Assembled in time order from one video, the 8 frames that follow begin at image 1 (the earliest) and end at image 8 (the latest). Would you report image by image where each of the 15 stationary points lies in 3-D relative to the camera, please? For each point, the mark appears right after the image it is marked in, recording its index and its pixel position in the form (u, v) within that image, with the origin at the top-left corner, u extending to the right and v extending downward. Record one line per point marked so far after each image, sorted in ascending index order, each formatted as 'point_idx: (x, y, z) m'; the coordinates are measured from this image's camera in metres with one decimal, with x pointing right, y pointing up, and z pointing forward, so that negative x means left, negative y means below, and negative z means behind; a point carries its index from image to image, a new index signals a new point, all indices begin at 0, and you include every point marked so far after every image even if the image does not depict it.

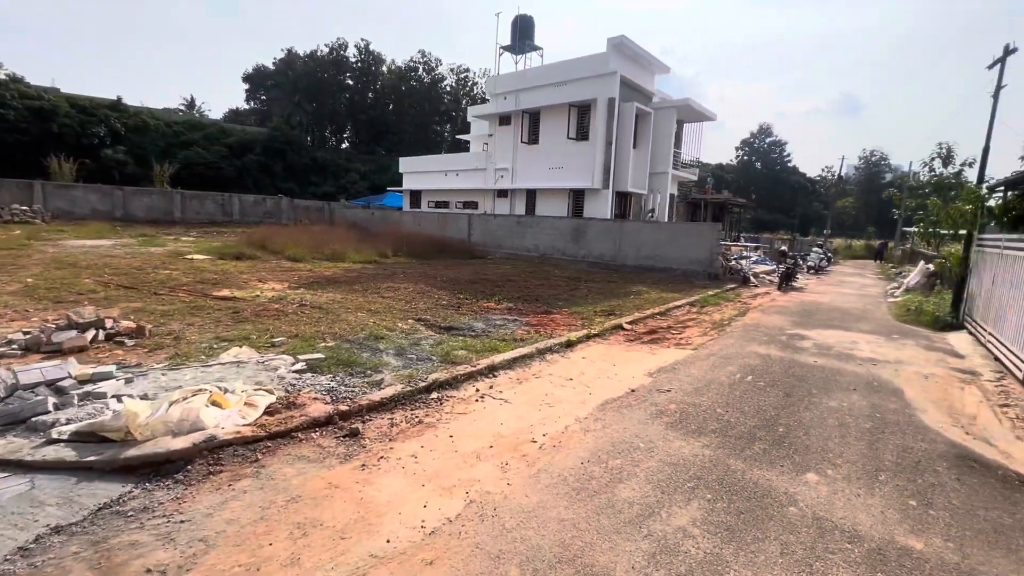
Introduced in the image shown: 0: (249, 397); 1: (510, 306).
0: (-2.1, -0.9, +3.6) m
1: (-0.1, -0.4, +9.2) m
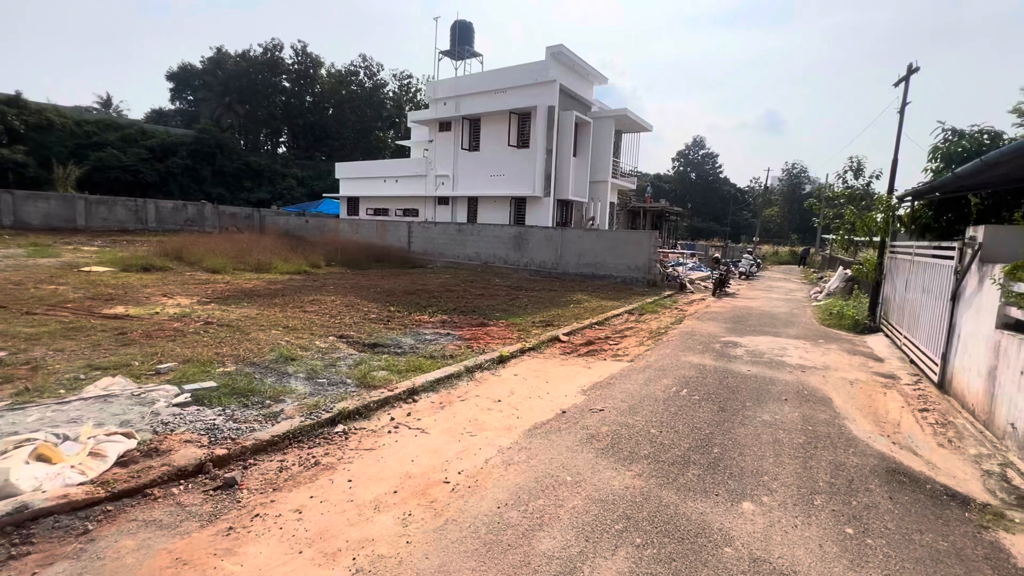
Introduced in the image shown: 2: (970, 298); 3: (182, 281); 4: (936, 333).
0: (-2.7, -1.0, +3.0) m
1: (-1.3, -0.6, +8.7) m
2: (+4.8, -0.1, +5.0) m
3: (-8.2, +0.2, +11.9) m
4: (+5.2, -0.6, +5.9) m
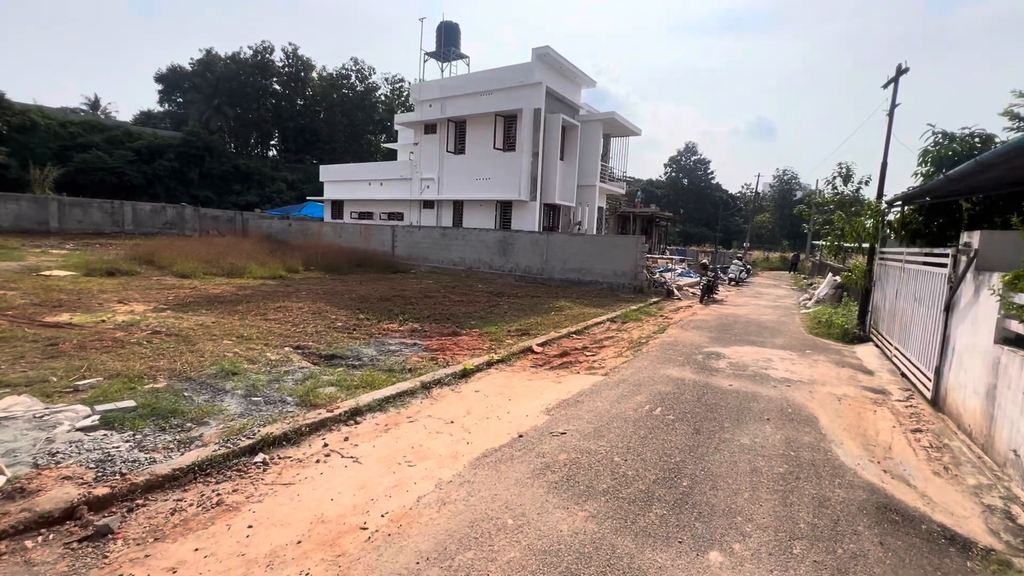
0: (-3.1, -1.1, +2.5) m
1: (-1.7, -0.7, +8.3) m
2: (+4.4, -0.2, +4.6) m
3: (-8.7, 0.0, +11.4) m
4: (+4.8, -0.7, +5.5) m
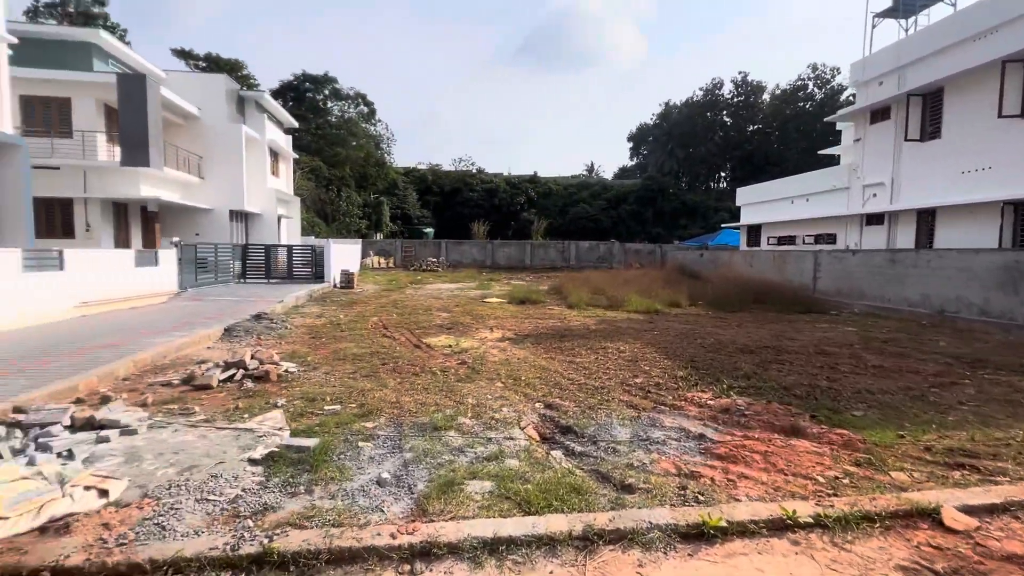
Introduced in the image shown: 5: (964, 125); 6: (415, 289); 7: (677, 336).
0: (-2.8, -1.3, +2.9) m
1: (+2.5, -1.3, +5.4) m
2: (+3.5, -0.7, -1.6) m
3: (+0.6, -0.7, +12.9) m
4: (+4.5, -1.2, -1.4) m
5: (+12.5, +4.5, +13.1) m
6: (-3.5, 0.0, +17.4) m
7: (+3.4, -1.0, +10.0) m
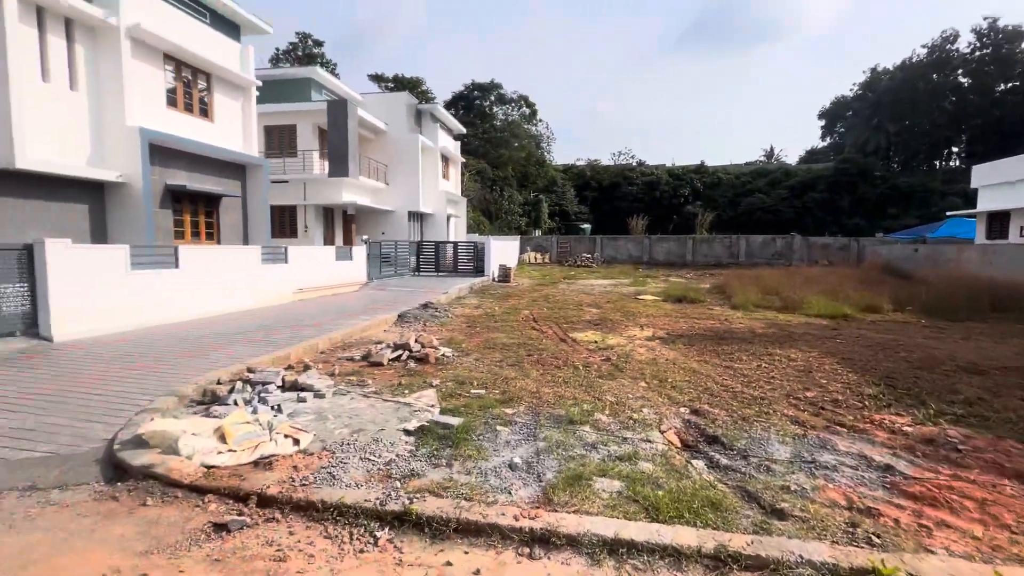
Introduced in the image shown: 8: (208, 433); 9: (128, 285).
0: (-2.0, -1.2, +3.7) m
1: (+3.9, -1.3, +4.4) m
2: (+2.7, -0.7, -2.6) m
3: (+4.5, -0.6, +12.0) m
4: (+3.6, -1.3, -2.7) m
5: (+16.0, +4.3, +8.4) m
6: (+2.1, +0.1, +17.7) m
7: (+6.3, -1.0, +8.3) m
8: (-2.4, -1.1, +3.7) m
9: (-6.8, +0.1, +8.4) m
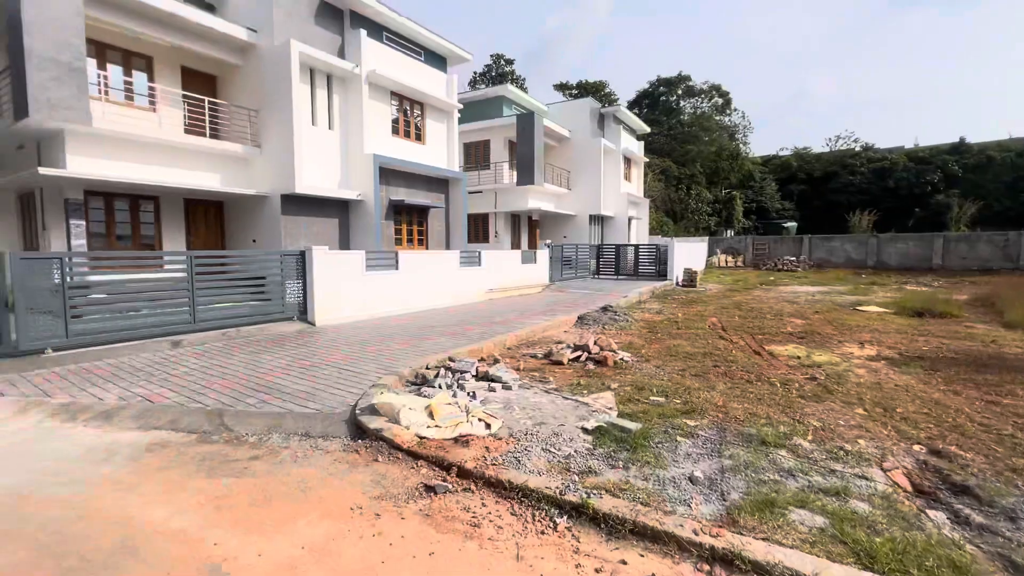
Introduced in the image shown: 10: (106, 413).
0: (-0.5, -1.2, +4.2) m
1: (+5.3, -1.5, +2.7) m
2: (+1.5, -0.8, -3.3) m
3: (+8.6, -0.9, +9.6) m
4: (+2.4, -1.4, -3.7) m
5: (+18.0, +3.9, +2.1) m
6: (+8.4, -0.1, +15.8) m
7: (+8.9, -1.2, +5.6) m
8: (-0.9, -1.1, +4.4) m
9: (-3.3, +0.1, +10.5) m
10: (-4.2, -1.3, +4.9) m
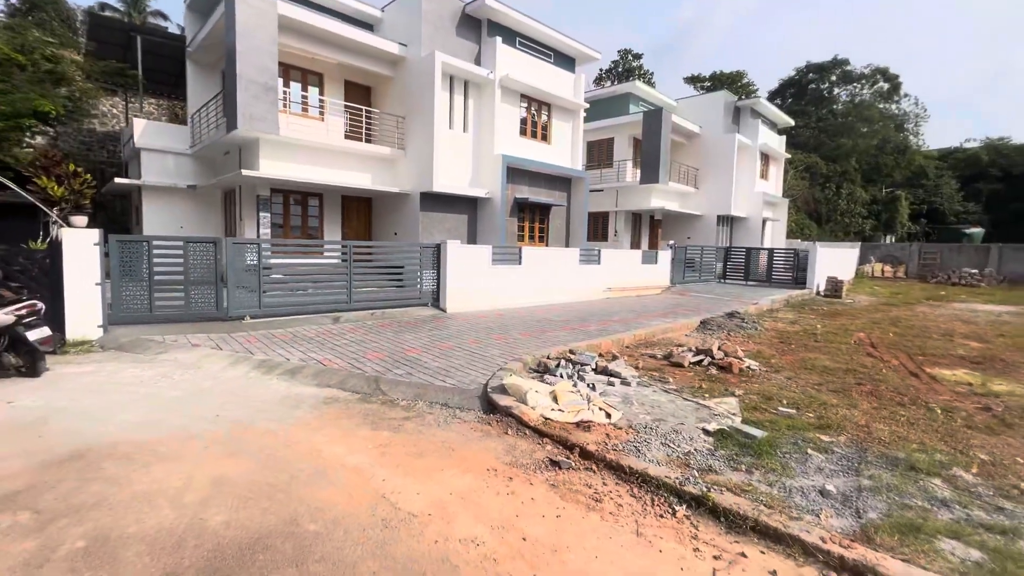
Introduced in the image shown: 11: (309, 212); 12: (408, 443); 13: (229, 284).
0: (+0.6, -1.1, +4.5) m
1: (+5.9, -1.7, +1.7) m
2: (+0.8, -0.8, -3.3) m
3: (+10.8, -1.3, +7.6) m
4: (+1.5, -1.4, -3.9) m
5: (+18.4, +3.0, -2.0) m
6: (+12.1, -0.5, +13.7) m
7: (+10.1, -1.7, +3.6) m
8: (+0.3, -1.1, +4.8) m
9: (-0.5, +0.3, +11.2) m
10: (-2.8, -1.0, +6.0) m
11: (-5.9, +2.2, +13.9) m
12: (-0.9, -1.3, +4.0) m
13: (-4.8, +0.1, +8.1) m
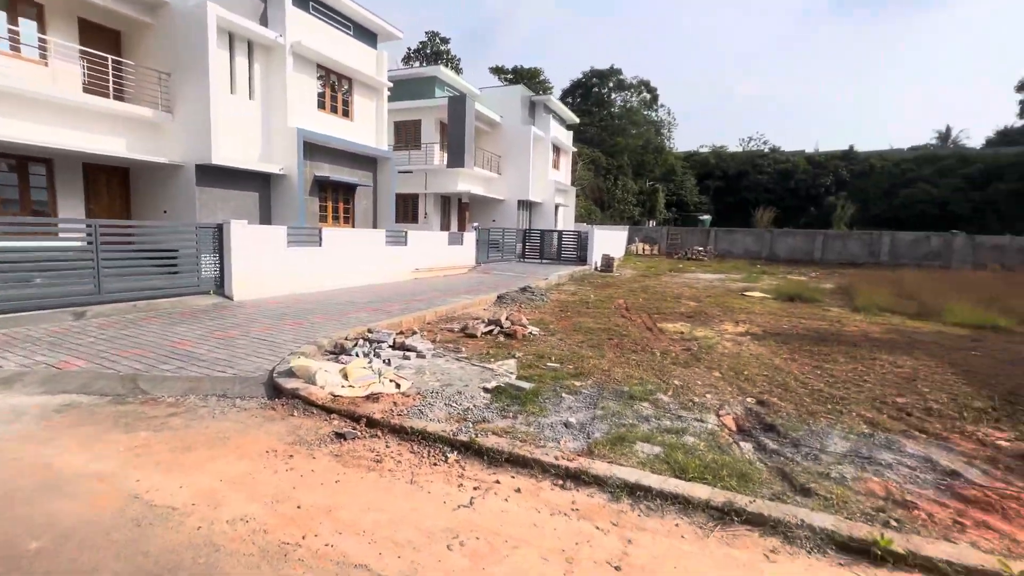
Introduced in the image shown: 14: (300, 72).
0: (-1.4, -0.9, +4.7) m
1: (+4.5, -1.4, +4.0) m
2: (+1.6, -0.8, -2.5) m
3: (+6.9, -0.6, +11.3) m
4: (+2.5, -1.4, -2.8) m
5: (+17.4, +3.7, +4.9) m
6: (+5.9, +0.4, +17.3) m
7: (+7.7, -1.1, +7.3) m
8: (-1.8, -0.8, +4.8) m
9: (-5.0, +0.7, +10.4) m
10: (-5.2, -0.9, +4.9) m
11: (-11.0, +2.4, +10.9) m
12: (-2.6, -1.2, +3.7) m
13: (-7.9, +0.2, +6.0) m
14: (-6.4, +6.5, +14.3) m
